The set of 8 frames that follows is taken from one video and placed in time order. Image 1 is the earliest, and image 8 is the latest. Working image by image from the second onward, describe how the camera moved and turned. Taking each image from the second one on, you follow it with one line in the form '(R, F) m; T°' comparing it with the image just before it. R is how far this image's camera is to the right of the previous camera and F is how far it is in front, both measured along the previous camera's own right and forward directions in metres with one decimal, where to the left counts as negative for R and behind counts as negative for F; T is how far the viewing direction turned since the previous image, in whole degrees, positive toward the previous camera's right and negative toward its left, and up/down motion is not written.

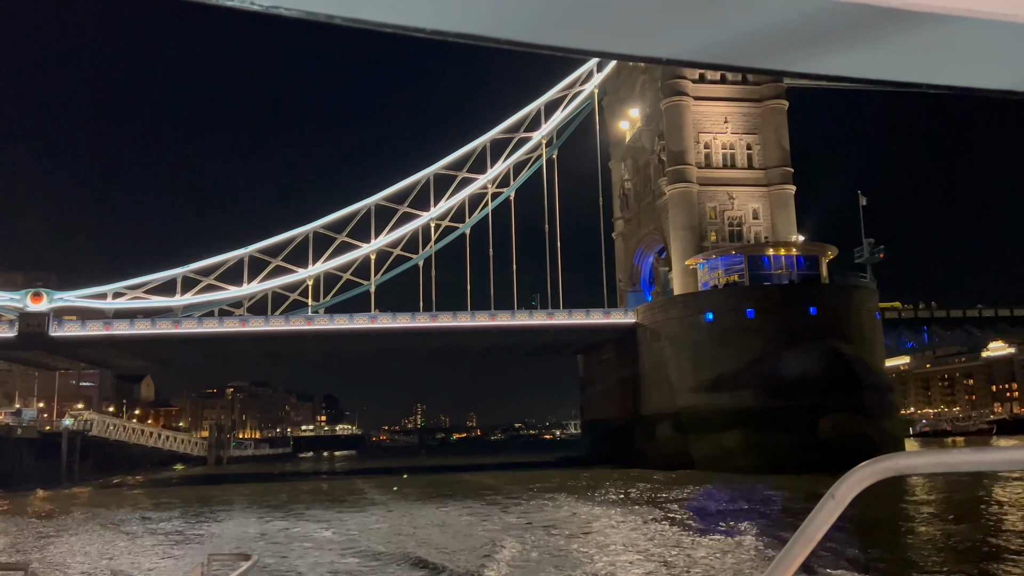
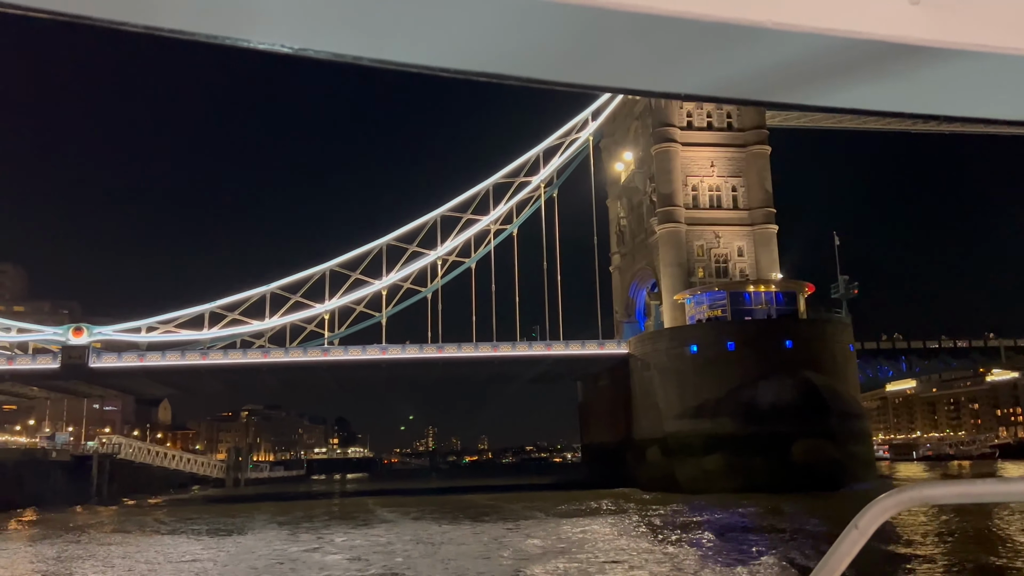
(+0.1, -0.5) m; -1°
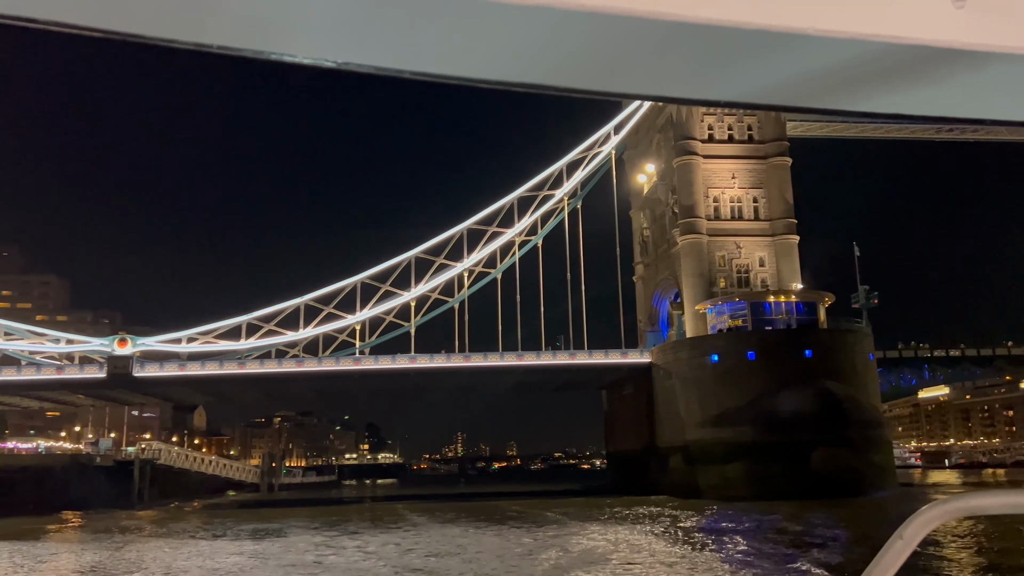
(0.0, -0.2) m; -2°
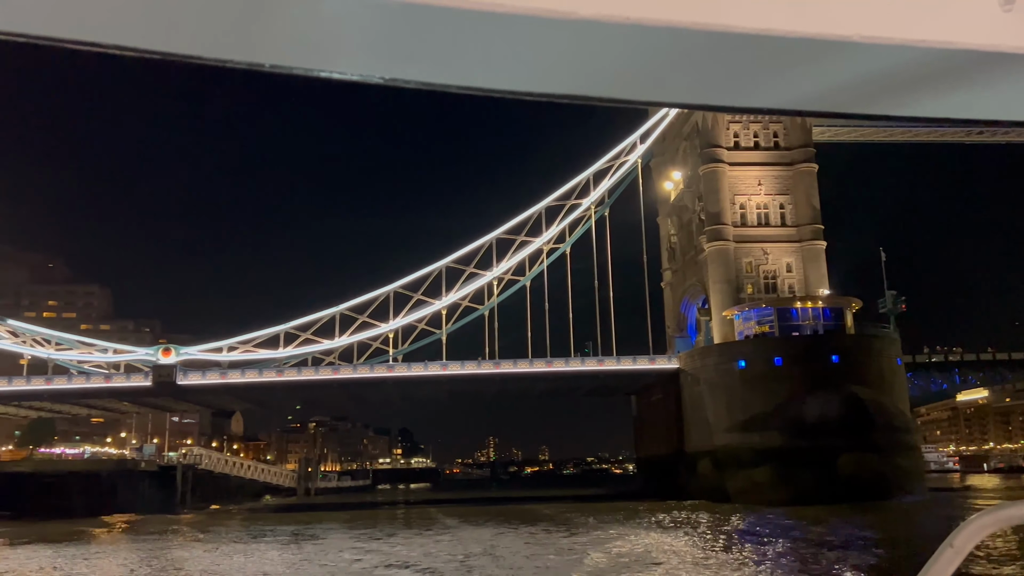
(0.0, -0.1) m; -2°
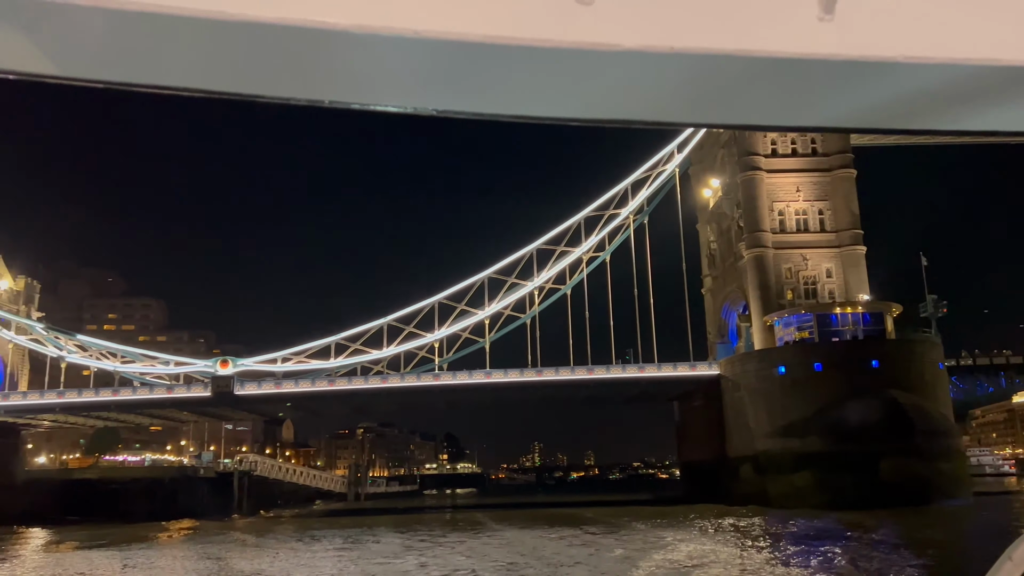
(0.0, -0.2) m; -3°
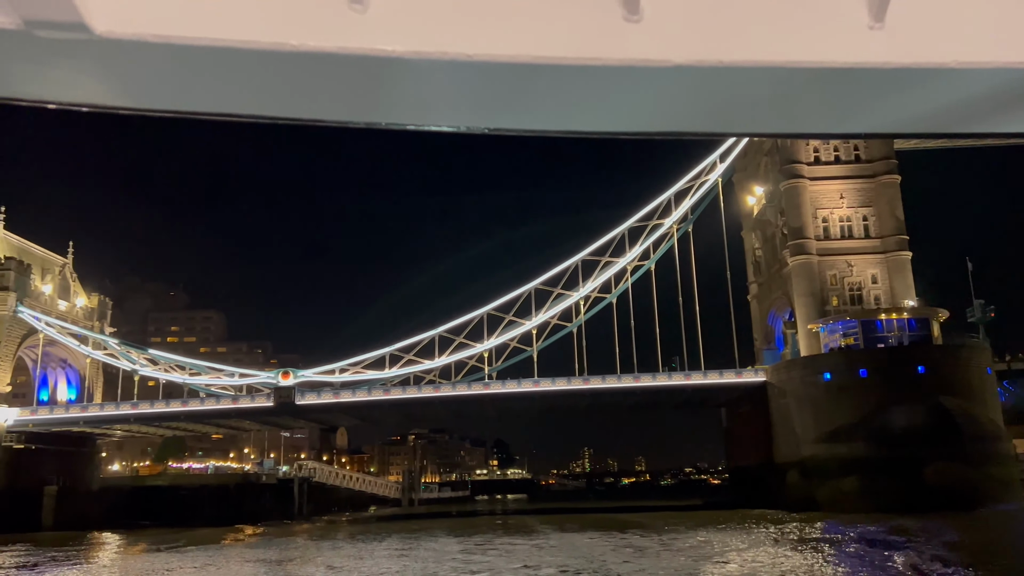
(0.0, -0.2) m; -3°
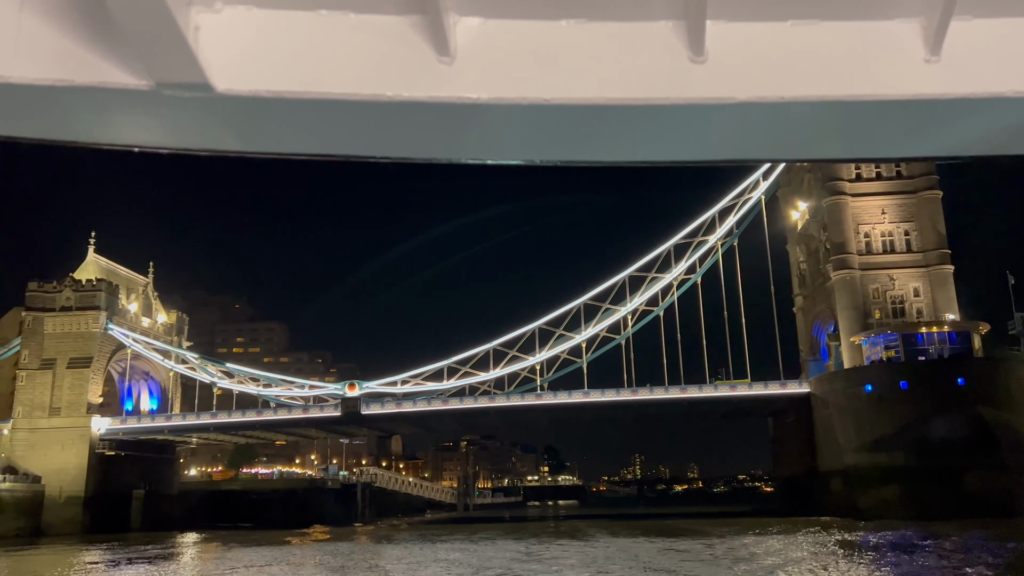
(0.0, -0.4) m; -3°
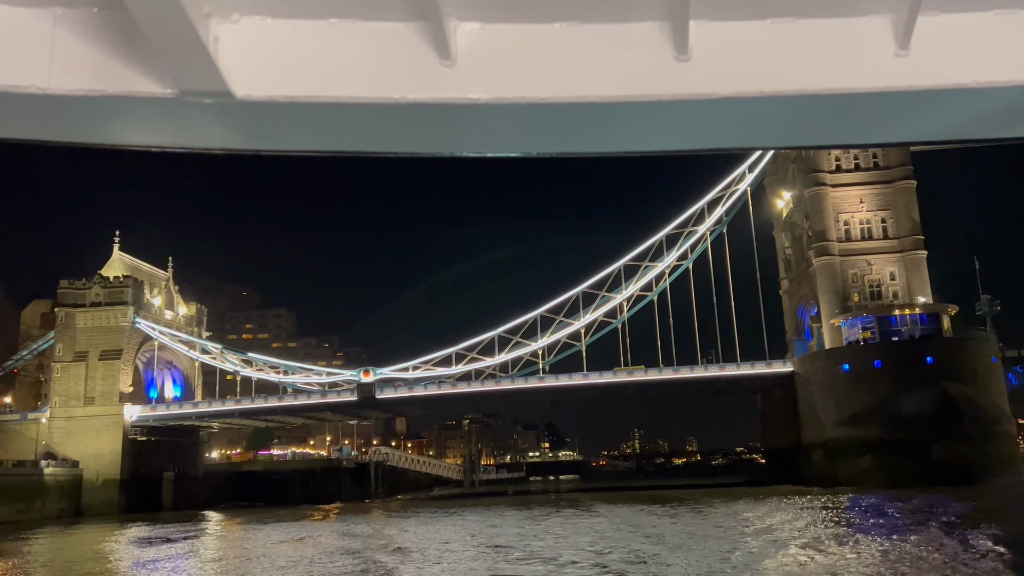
(-0.1, -0.5) m; 0°
